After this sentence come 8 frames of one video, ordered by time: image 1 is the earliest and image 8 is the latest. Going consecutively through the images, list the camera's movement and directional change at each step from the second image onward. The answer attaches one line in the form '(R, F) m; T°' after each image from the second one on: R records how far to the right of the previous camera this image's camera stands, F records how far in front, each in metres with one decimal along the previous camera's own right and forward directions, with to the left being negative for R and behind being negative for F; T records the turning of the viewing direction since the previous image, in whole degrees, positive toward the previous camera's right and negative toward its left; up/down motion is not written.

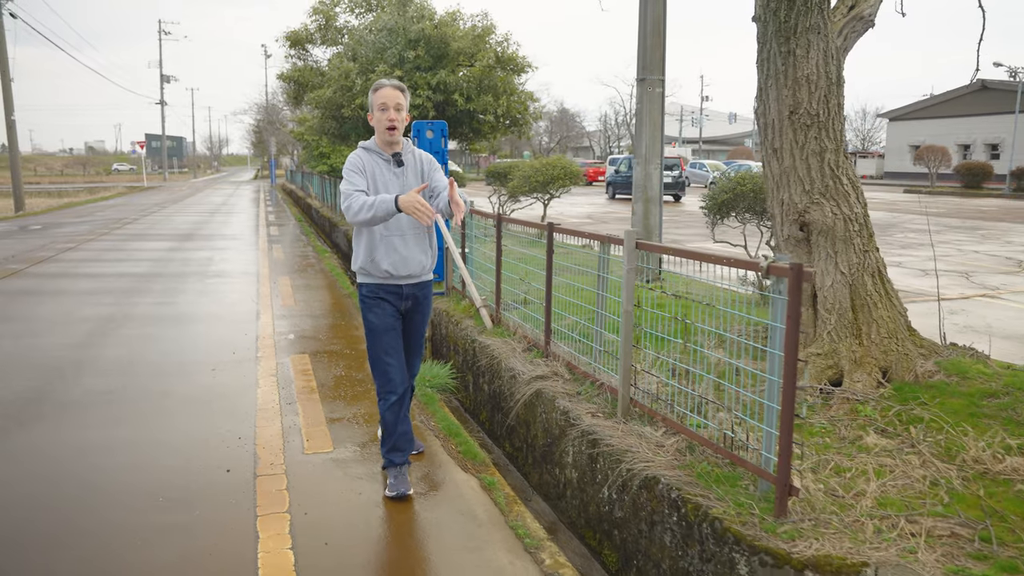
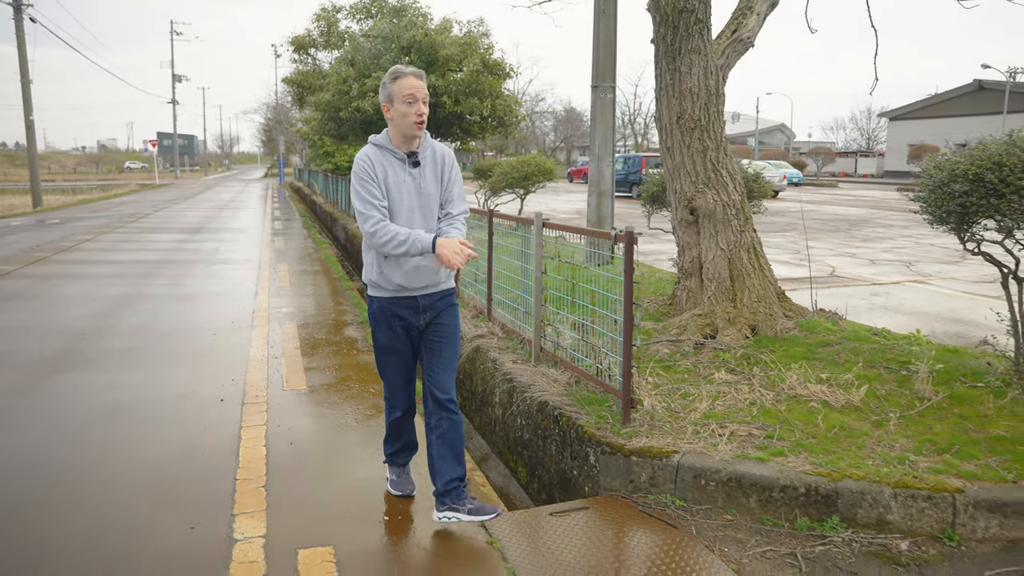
(+0.4, -1.0) m; -1°
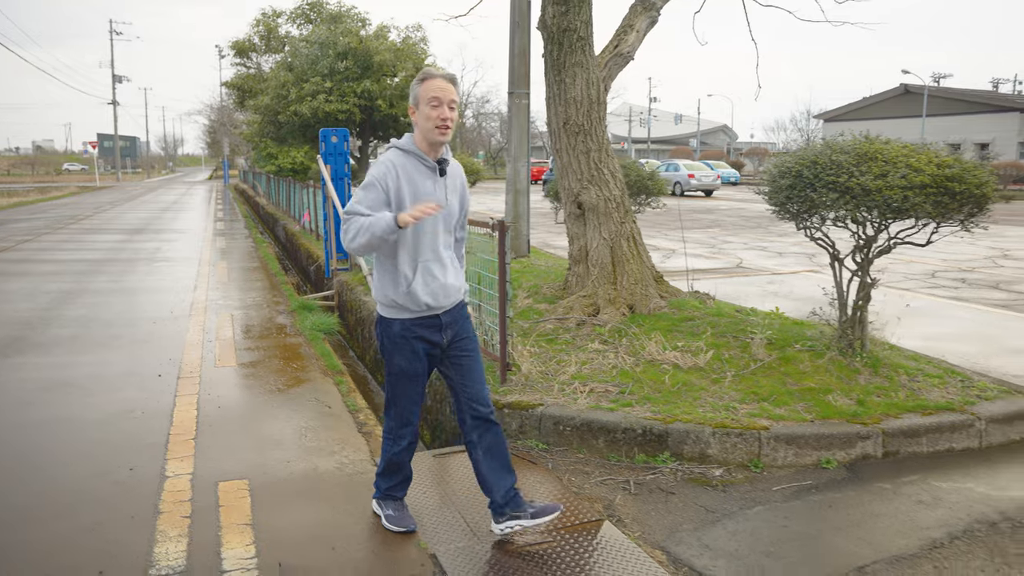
(+0.3, -0.7) m; +3°
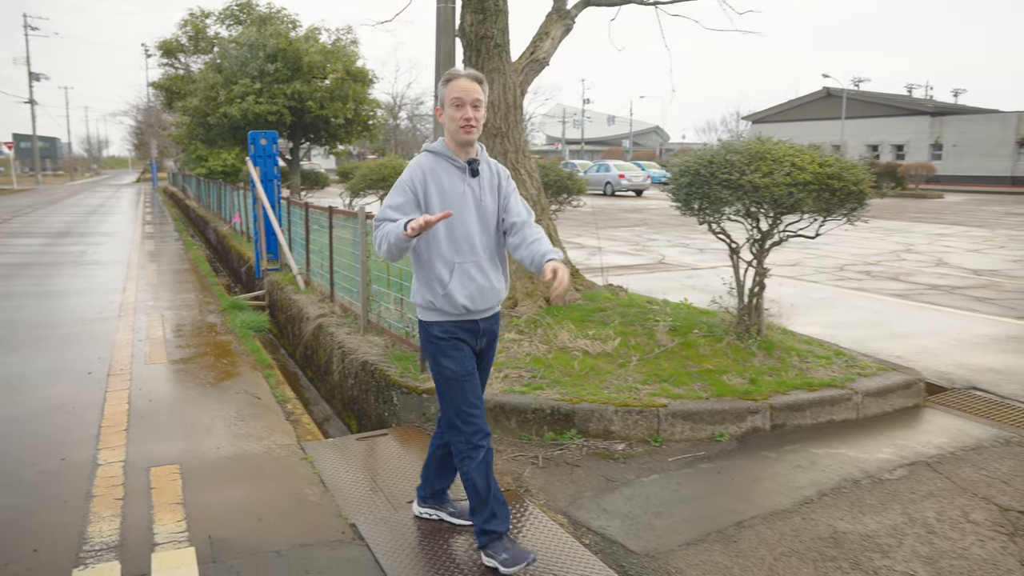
(+0.1, -0.3) m; +4°
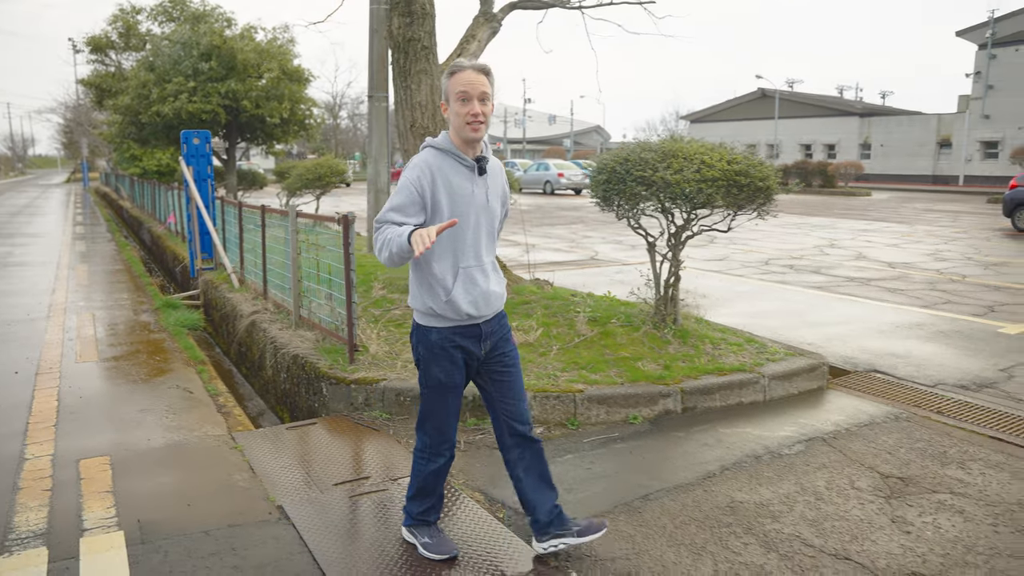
(+0.1, -0.2) m; +4°
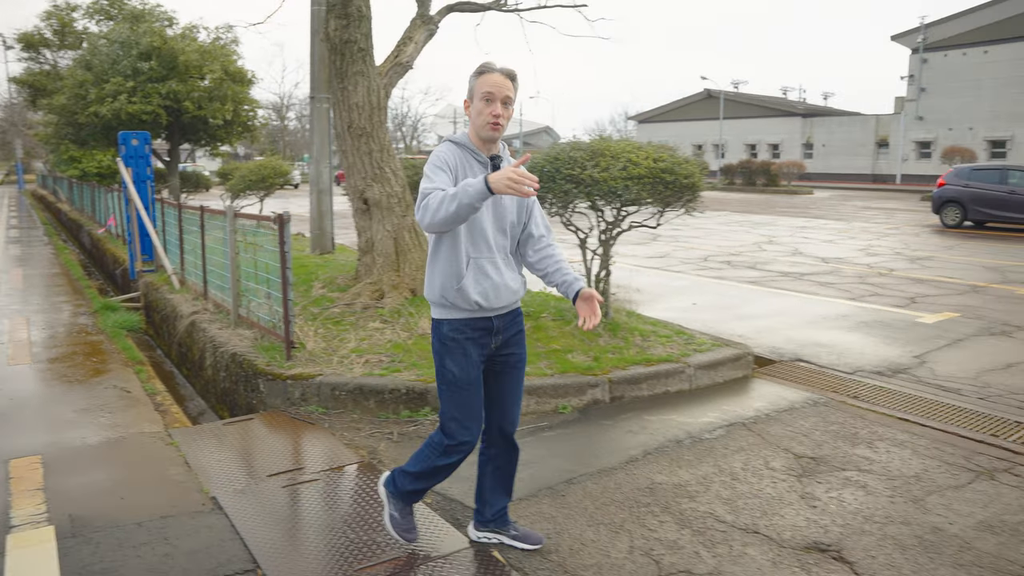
(+0.1, -0.1) m; +3°
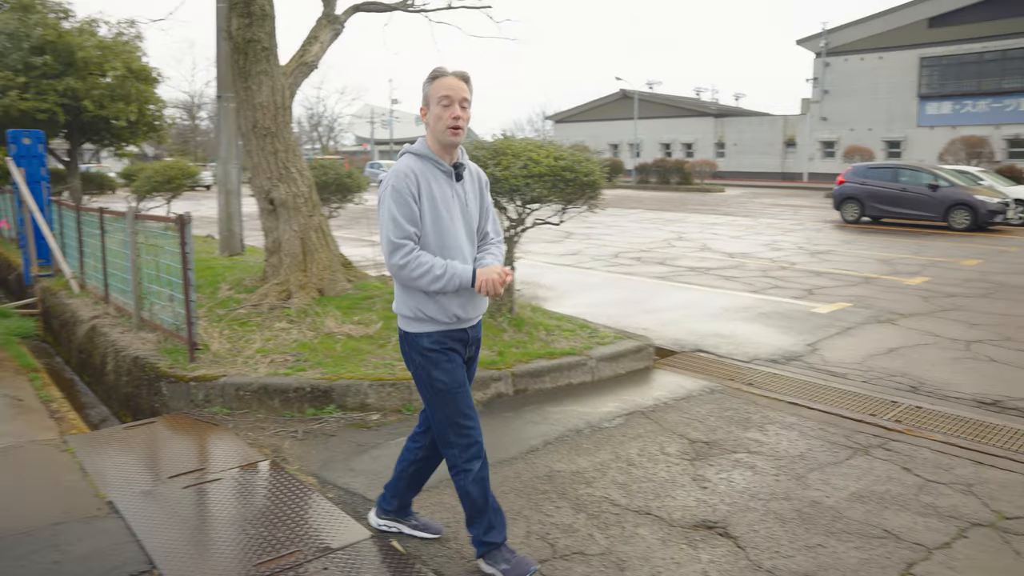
(+0.1, -0.1) m; +5°
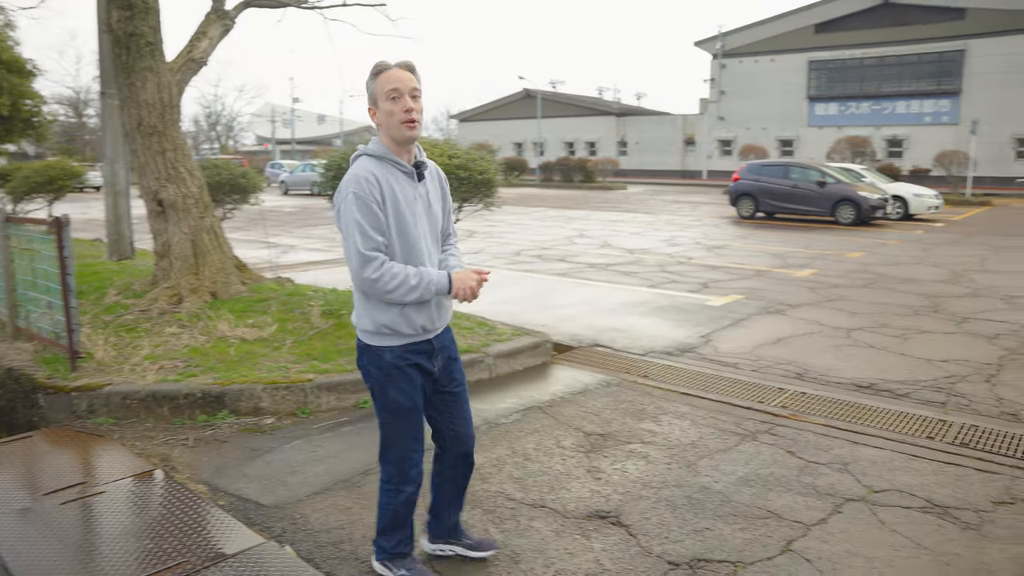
(+0.1, 0.0) m; +6°
